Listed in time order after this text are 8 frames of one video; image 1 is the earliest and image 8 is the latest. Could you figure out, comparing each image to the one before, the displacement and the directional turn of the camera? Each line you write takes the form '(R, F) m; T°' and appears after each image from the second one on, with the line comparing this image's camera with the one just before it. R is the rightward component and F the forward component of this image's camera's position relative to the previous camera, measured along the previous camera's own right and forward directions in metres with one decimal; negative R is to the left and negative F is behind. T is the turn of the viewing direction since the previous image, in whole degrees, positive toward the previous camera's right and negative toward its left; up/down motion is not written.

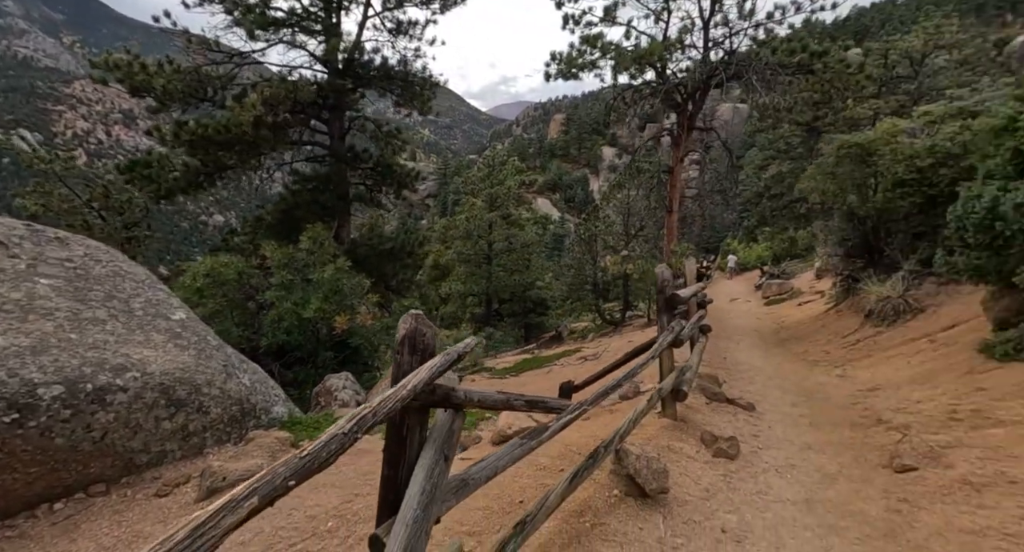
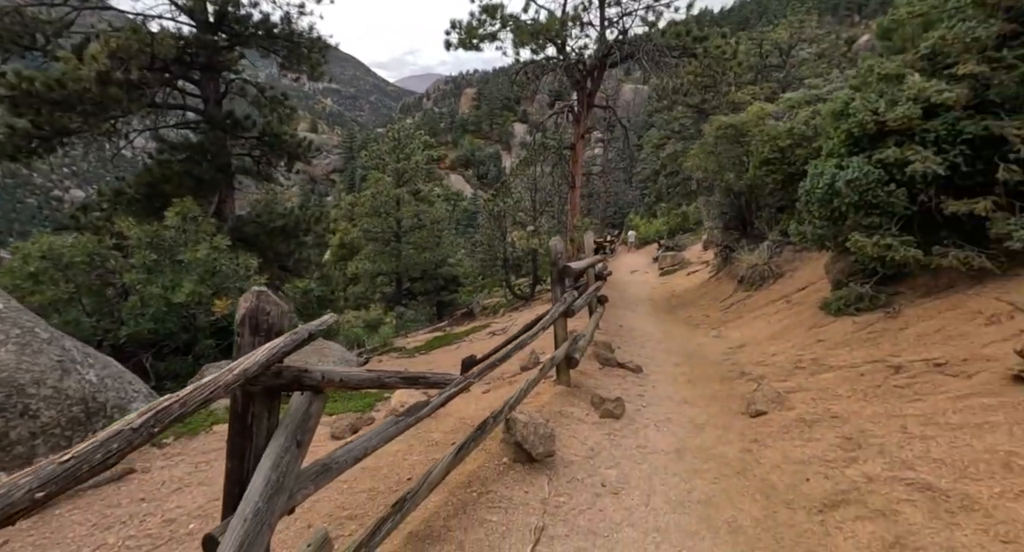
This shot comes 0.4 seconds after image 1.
(+0.1, 0.0) m; +11°
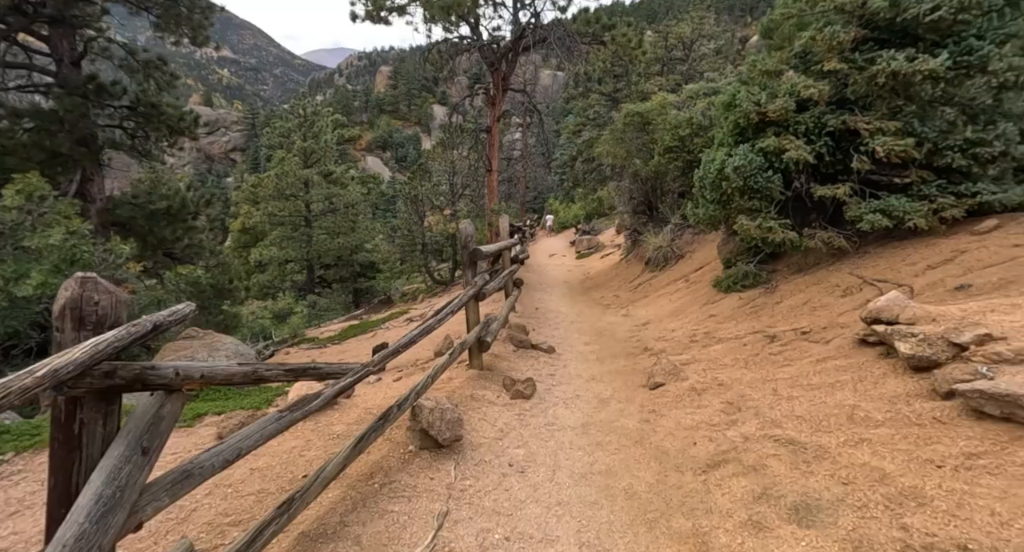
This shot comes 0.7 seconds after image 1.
(+0.1, 0.0) m; +10°
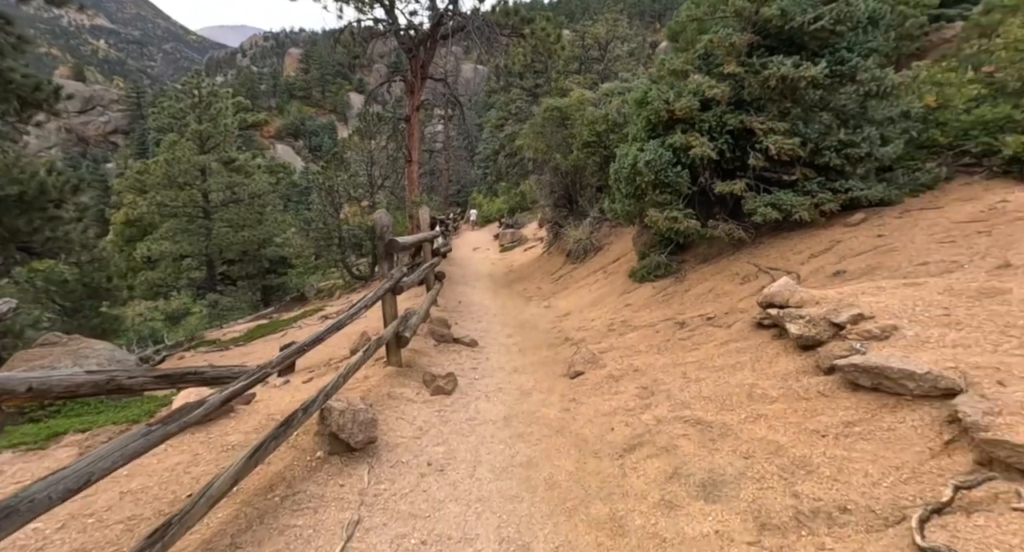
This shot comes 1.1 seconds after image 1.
(0.0, +0.1) m; +9°
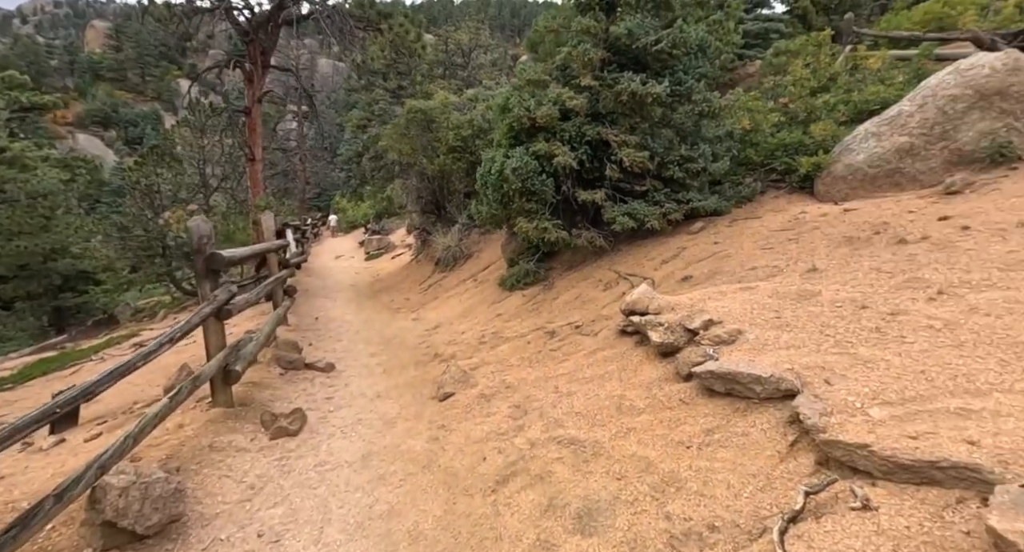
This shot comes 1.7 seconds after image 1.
(+0.1, +0.3) m; +15°
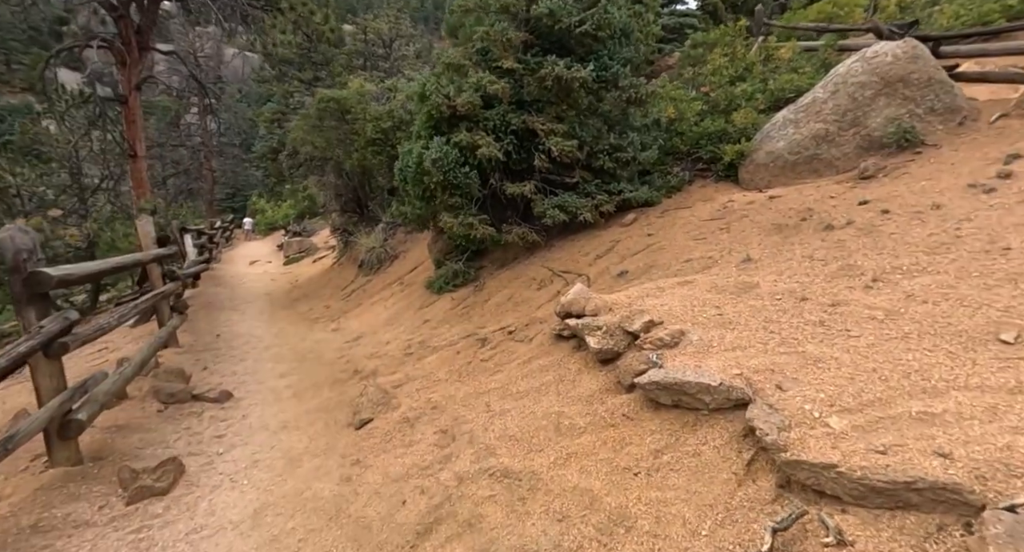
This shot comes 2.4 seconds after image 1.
(+0.1, +0.4) m; +7°
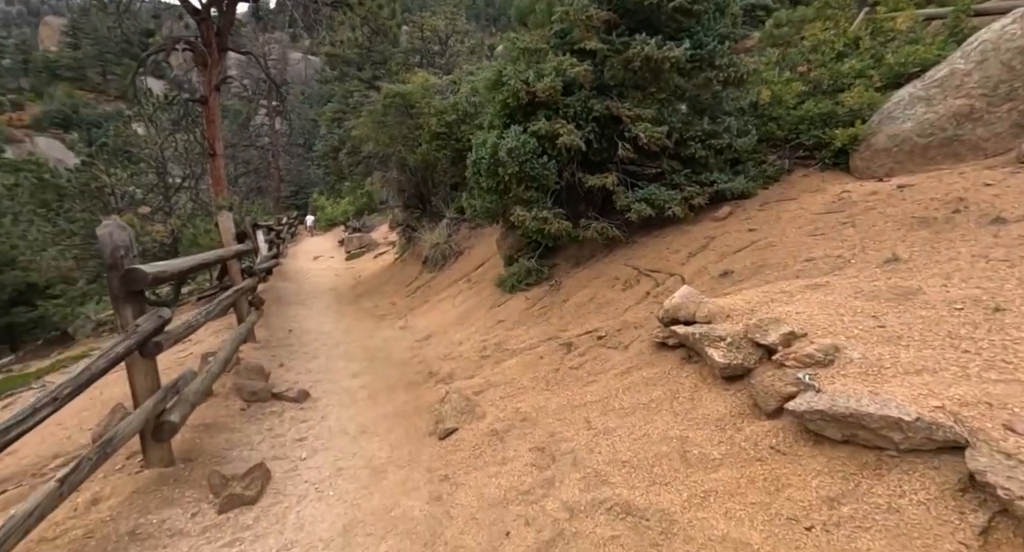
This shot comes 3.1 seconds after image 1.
(-0.4, +0.4) m; -6°
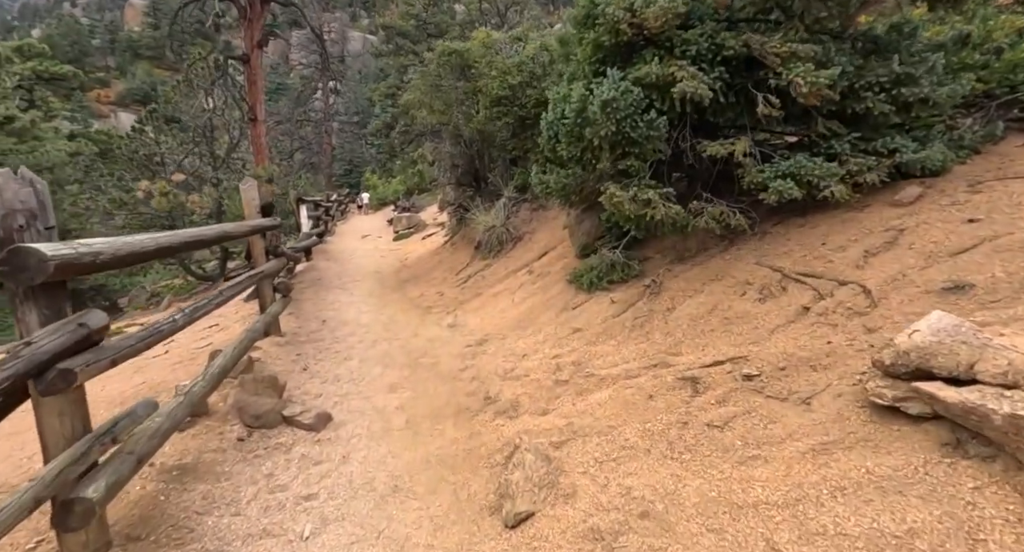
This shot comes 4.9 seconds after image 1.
(-0.4, +1.5) m; -5°
